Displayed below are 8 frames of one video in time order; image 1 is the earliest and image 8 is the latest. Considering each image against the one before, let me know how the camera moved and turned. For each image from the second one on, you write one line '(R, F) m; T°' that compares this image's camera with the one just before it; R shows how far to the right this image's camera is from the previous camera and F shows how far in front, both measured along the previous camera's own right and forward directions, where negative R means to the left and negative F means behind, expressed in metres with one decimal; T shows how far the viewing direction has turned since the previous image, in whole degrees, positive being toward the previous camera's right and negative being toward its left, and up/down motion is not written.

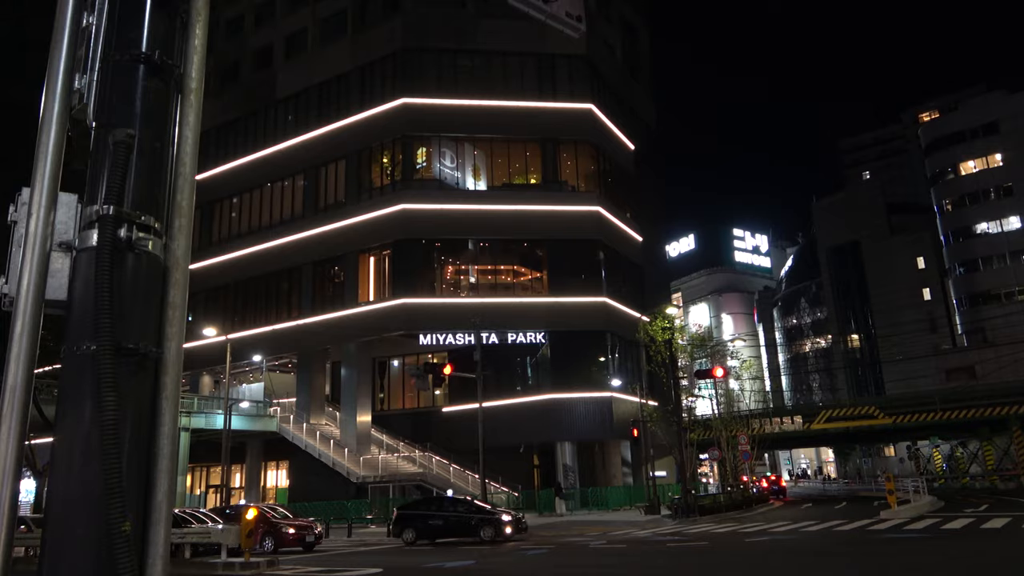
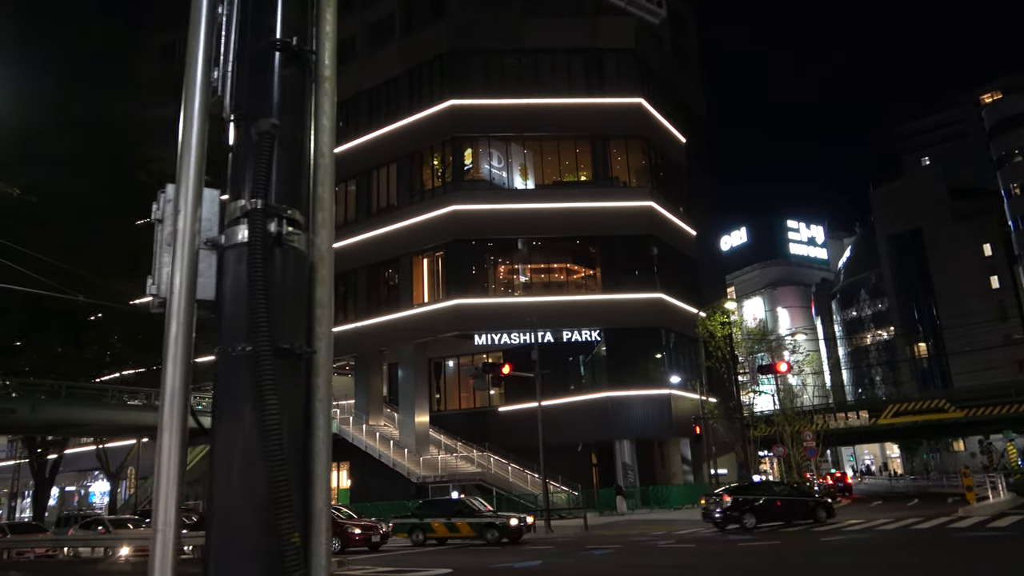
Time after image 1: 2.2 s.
(-0.3, +0.1) m; -4°
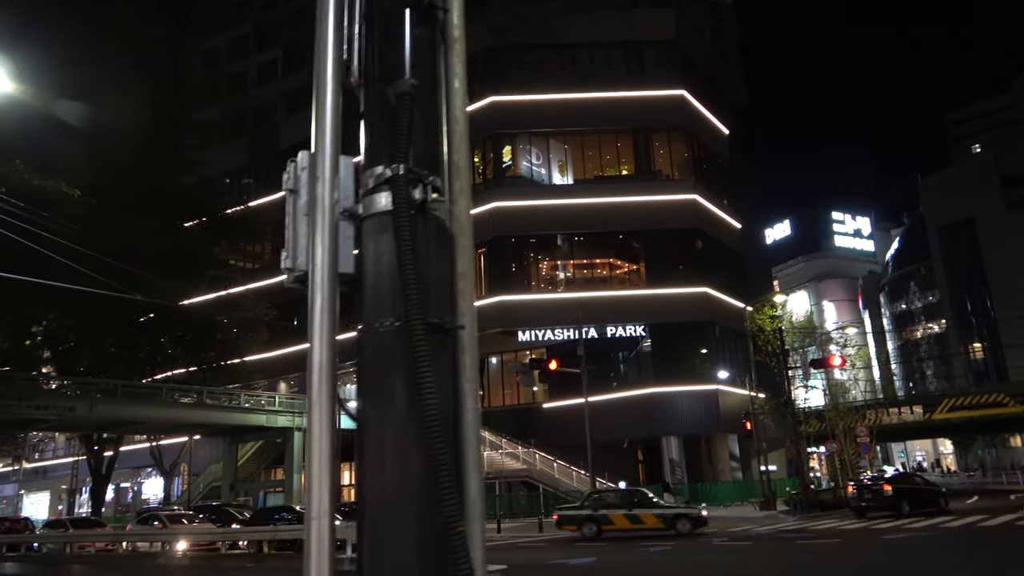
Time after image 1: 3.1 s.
(-0.3, +0.2) m; -3°
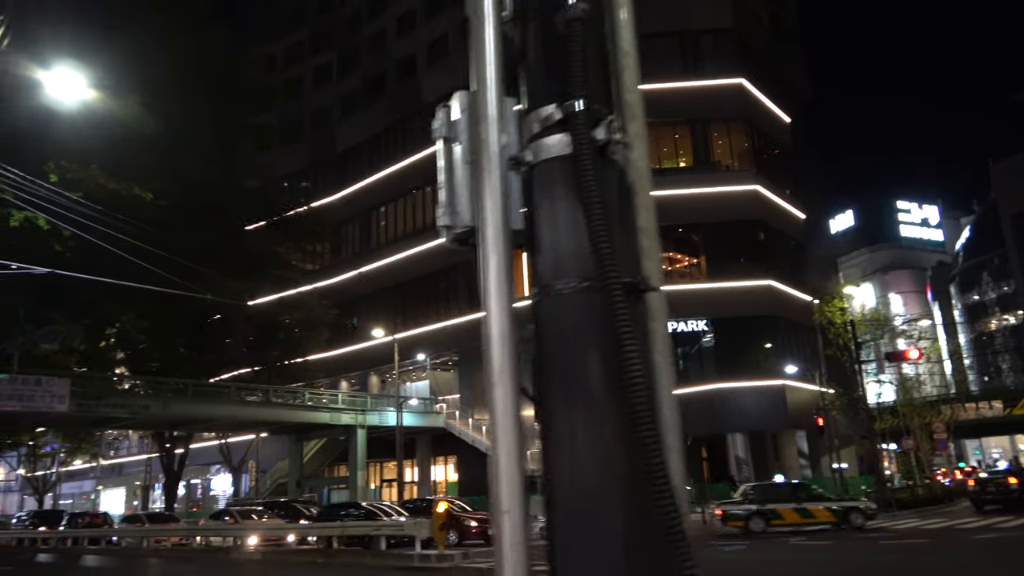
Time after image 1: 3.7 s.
(-0.3, +0.2) m; -4°
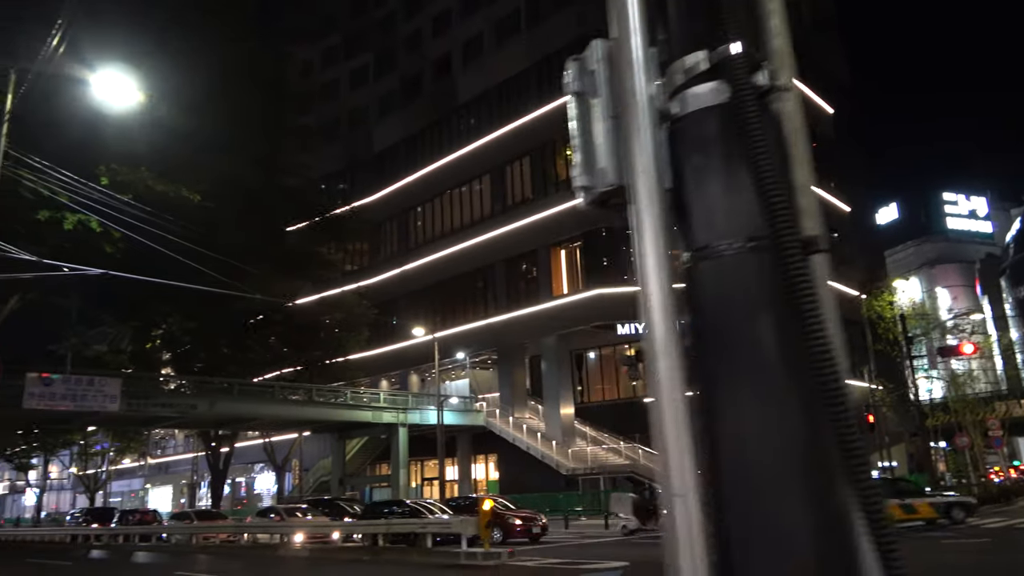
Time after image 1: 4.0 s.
(-0.2, +0.1) m; -3°
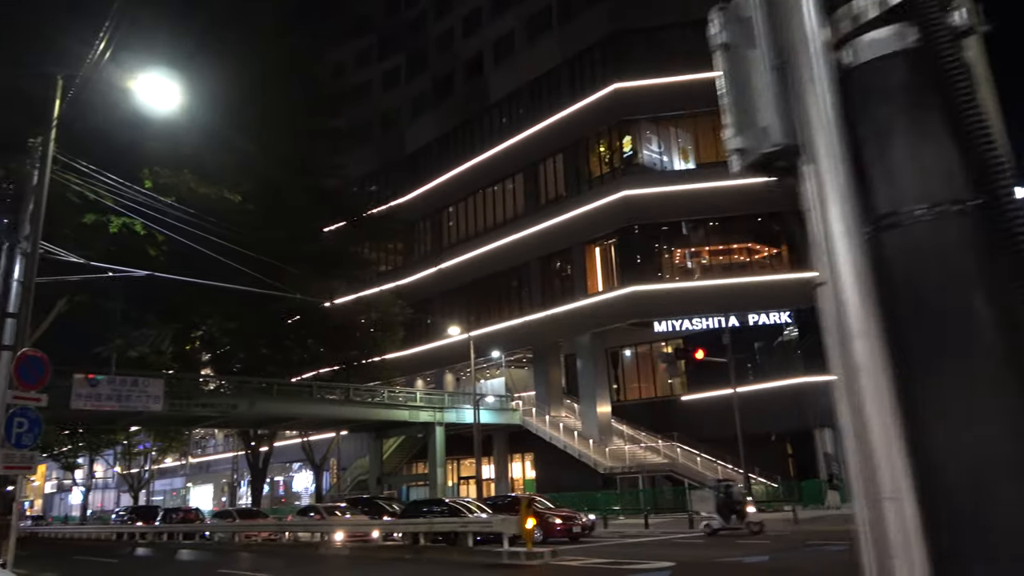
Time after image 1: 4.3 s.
(-0.2, +0.2) m; -2°
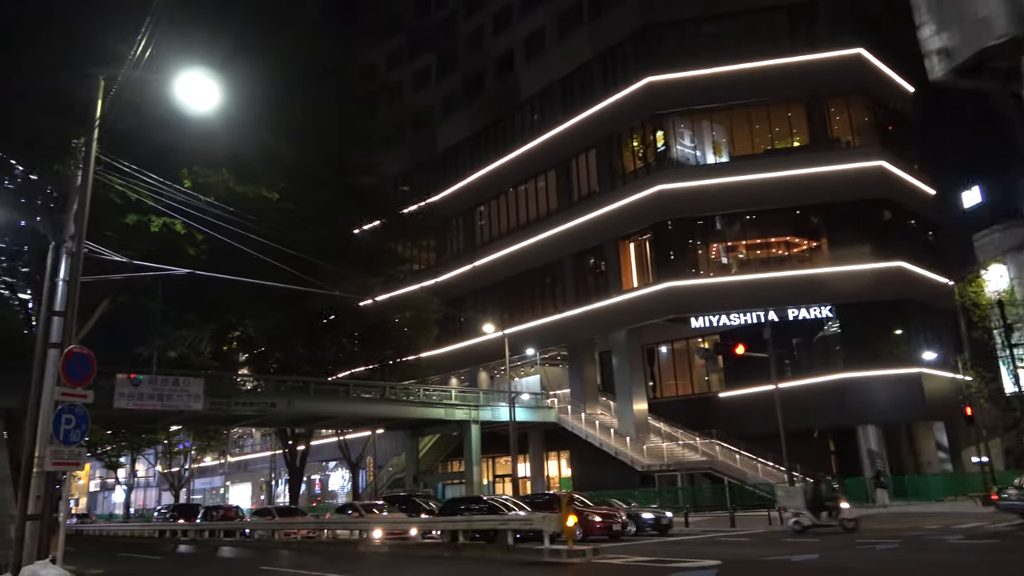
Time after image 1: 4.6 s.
(-0.2, +0.2) m; -2°
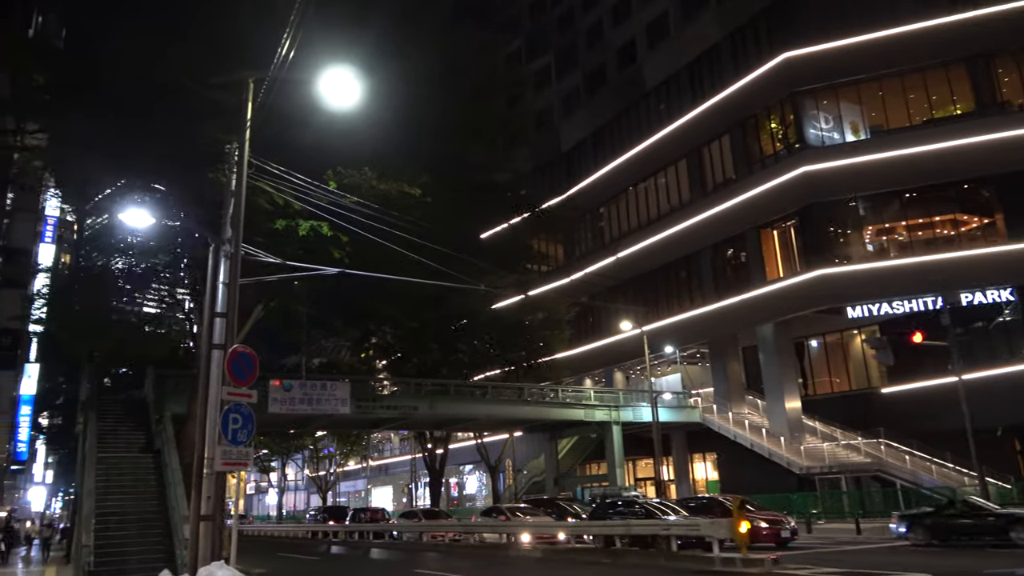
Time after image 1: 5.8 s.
(-0.8, +1.0) m; -9°
